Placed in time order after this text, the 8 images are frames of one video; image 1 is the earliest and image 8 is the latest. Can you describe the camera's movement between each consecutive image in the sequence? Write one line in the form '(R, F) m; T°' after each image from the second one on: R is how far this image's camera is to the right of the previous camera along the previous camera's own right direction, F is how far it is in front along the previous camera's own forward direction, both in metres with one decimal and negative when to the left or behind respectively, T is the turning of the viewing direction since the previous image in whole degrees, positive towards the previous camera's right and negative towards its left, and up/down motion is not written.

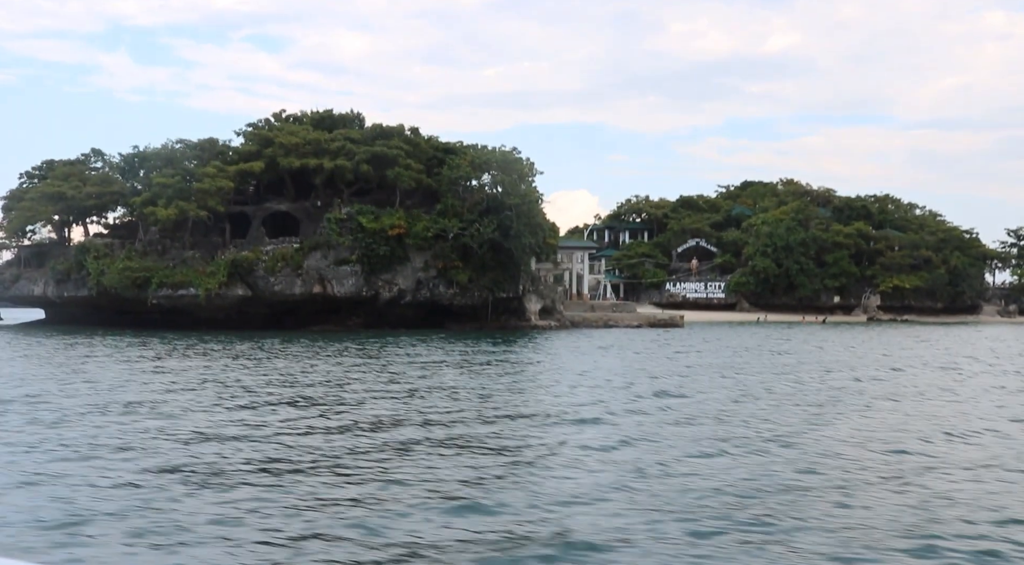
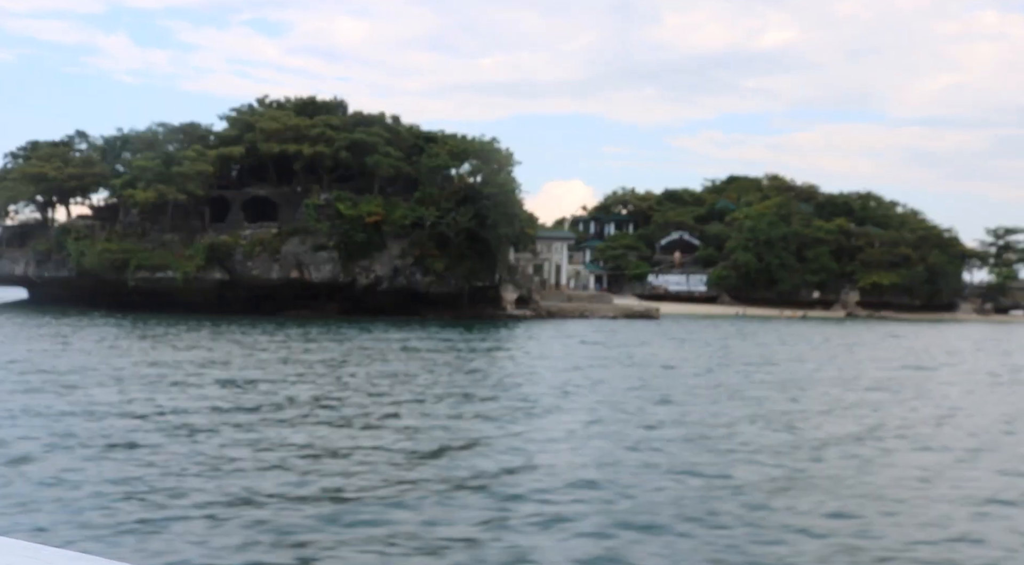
(+0.7, -0.5) m; 0°
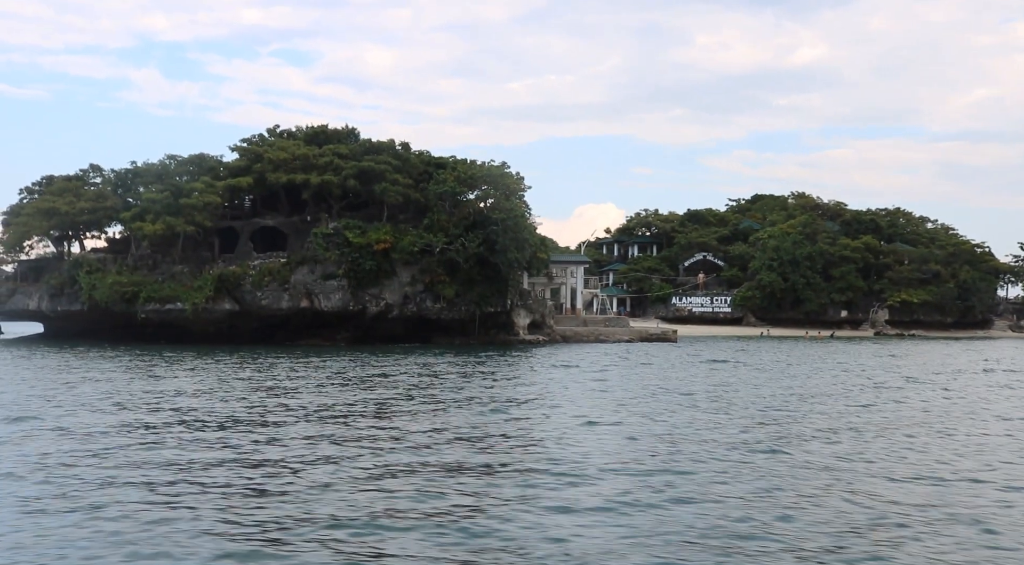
(+1.1, +0.4) m; -2°
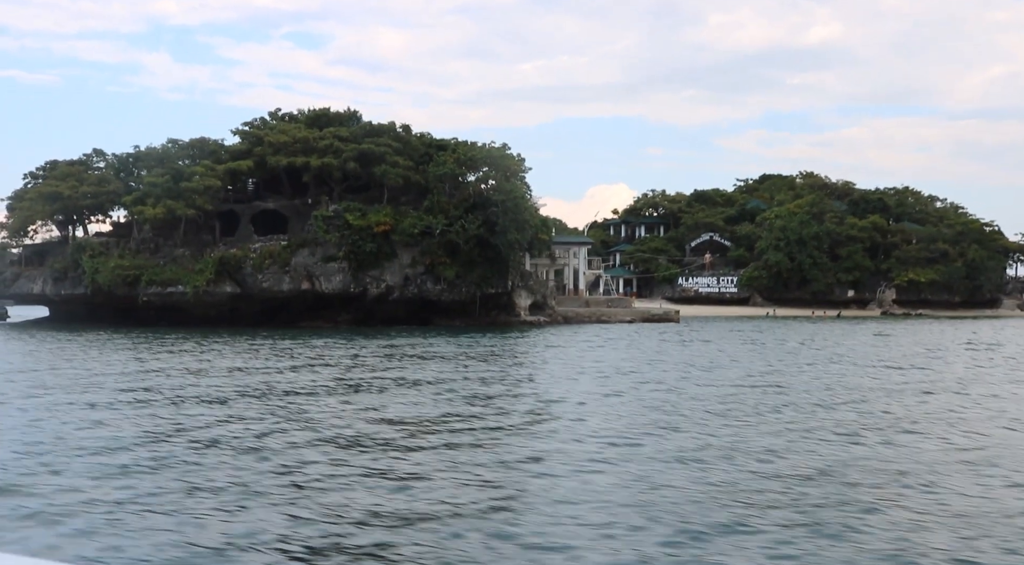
(+0.6, 0.0) m; -1°
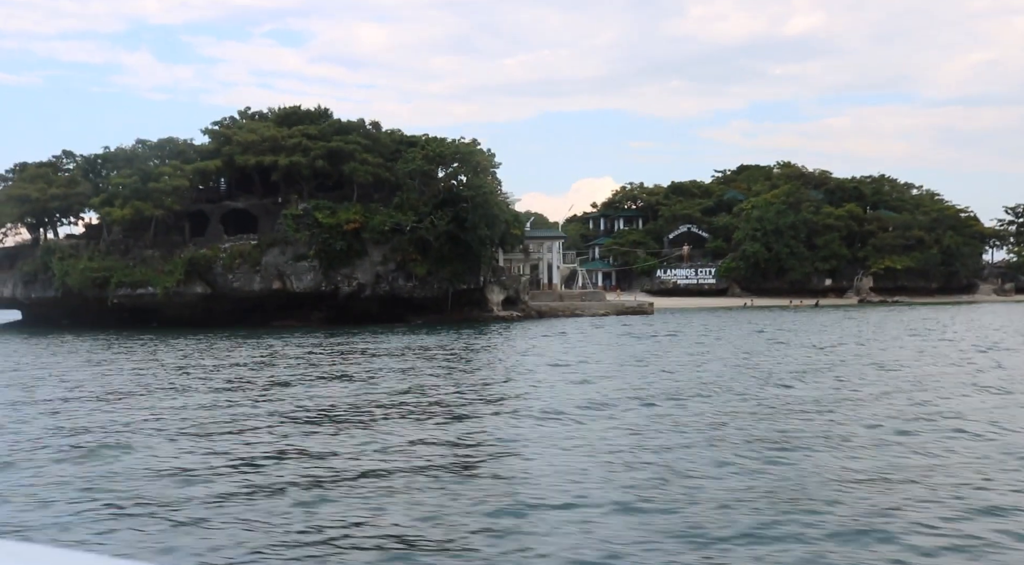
(+0.7, 0.0) m; 0°
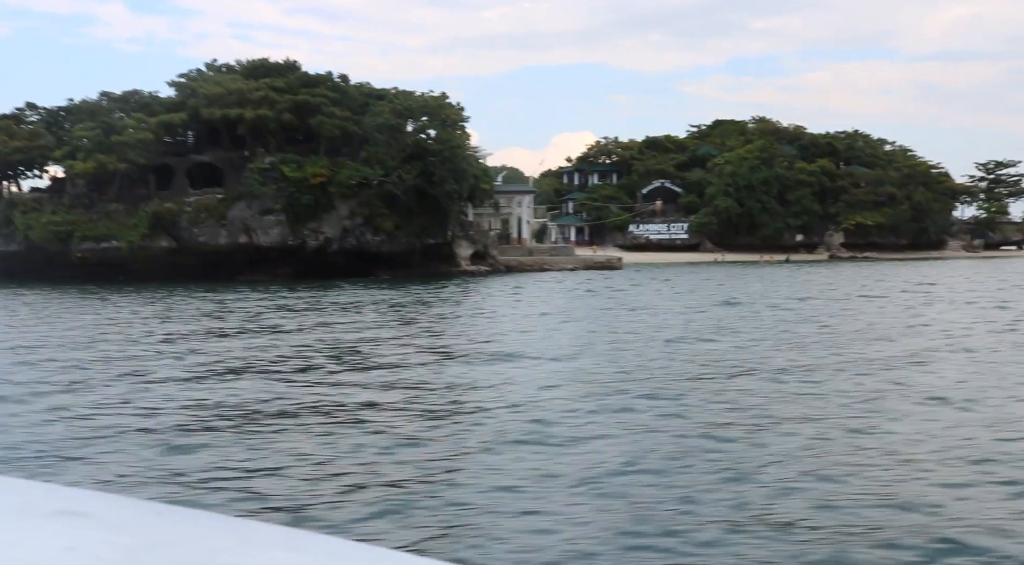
(+0.5, 0.0) m; +1°
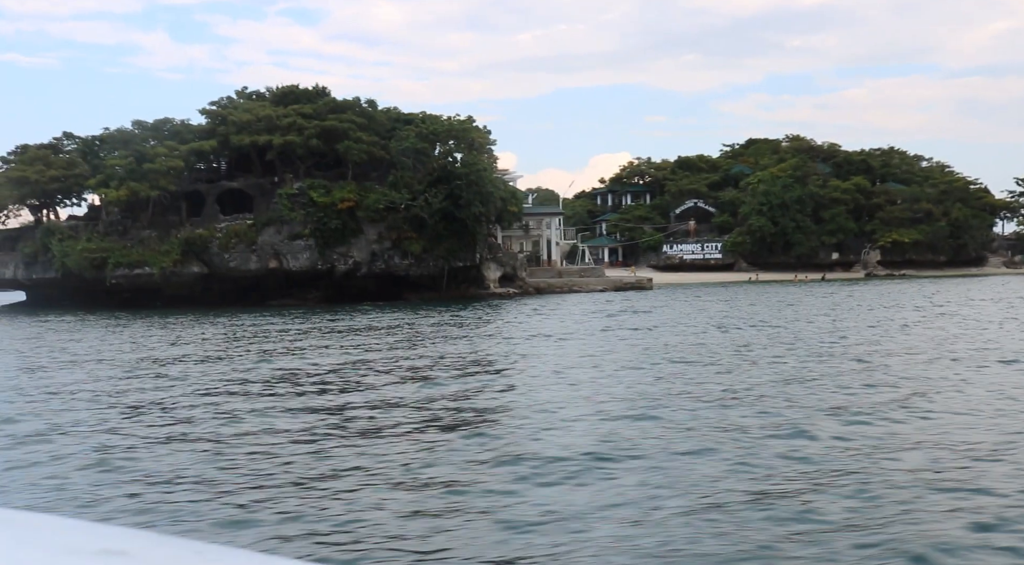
(+0.5, 0.0) m; -2°
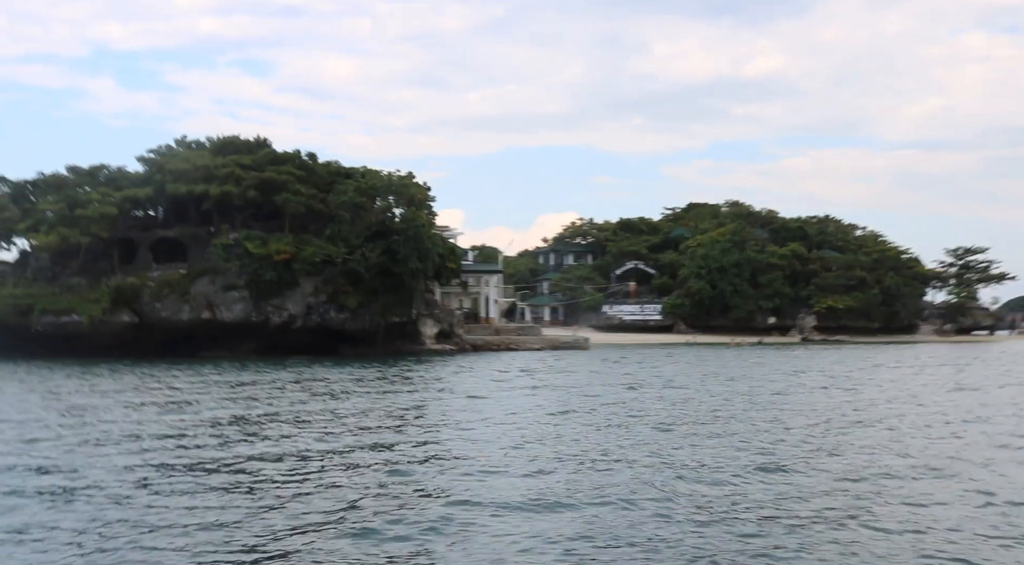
(+0.3, +0.1) m; +3°
